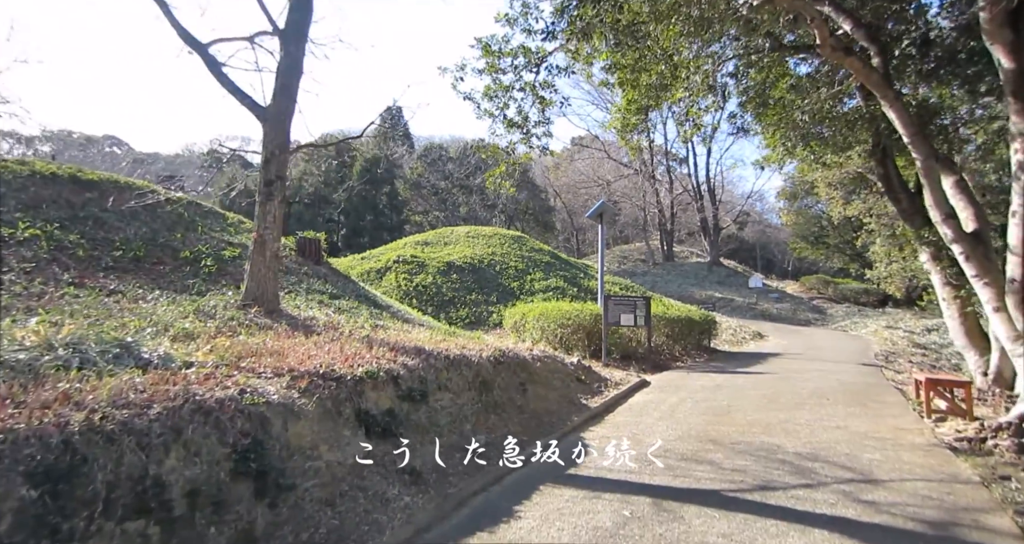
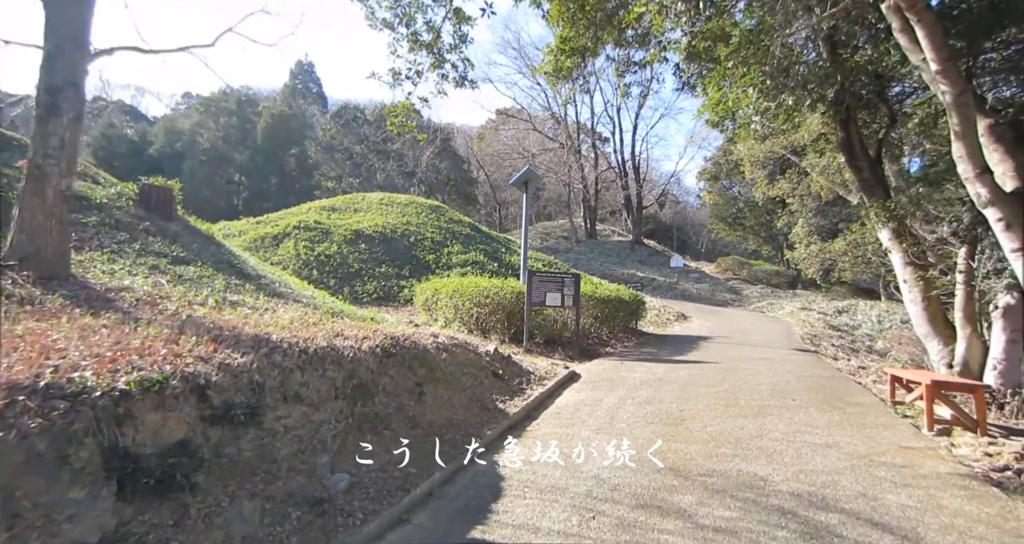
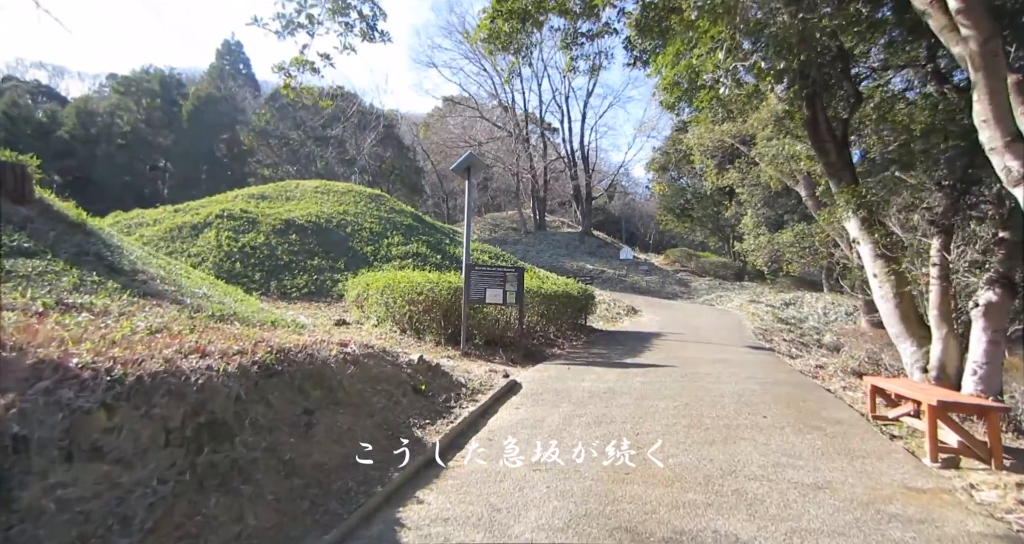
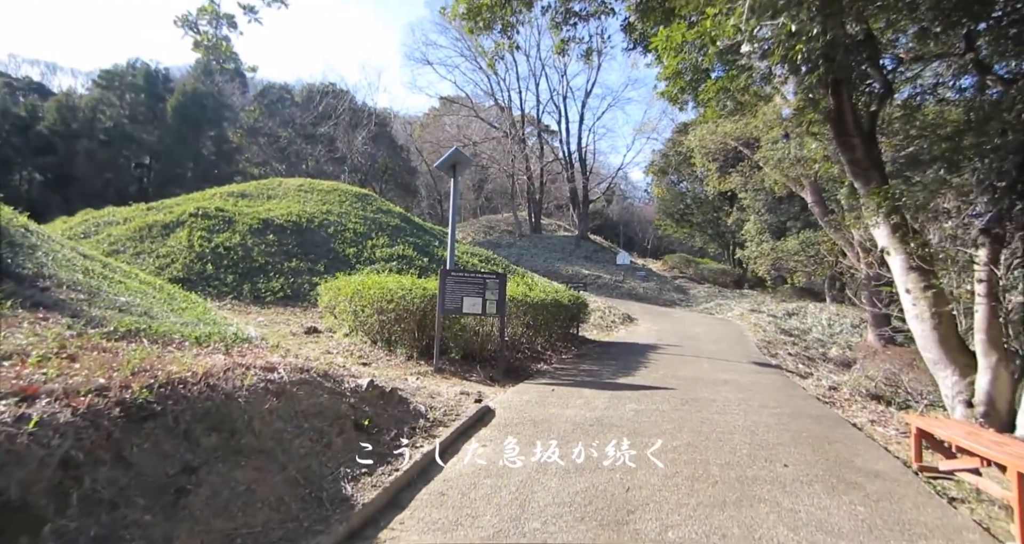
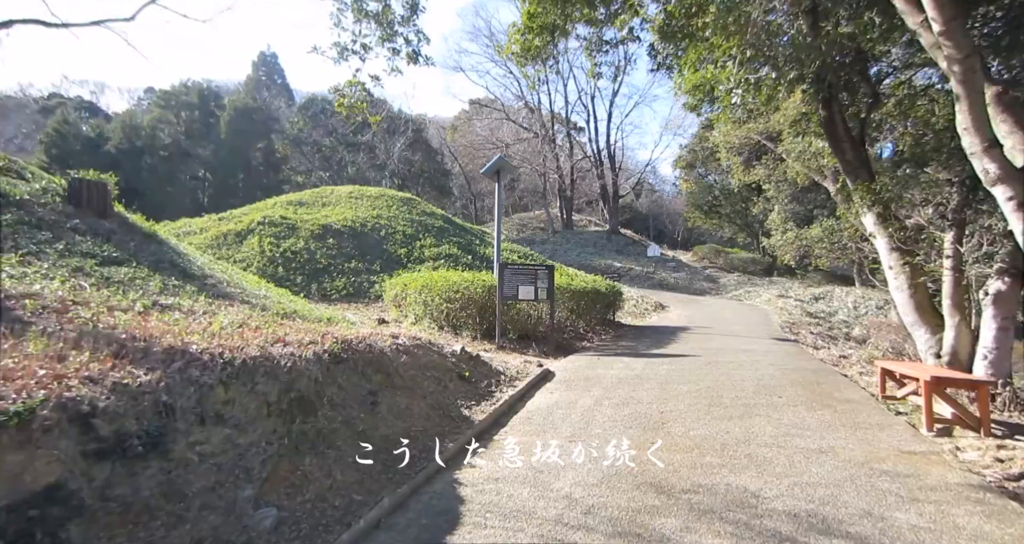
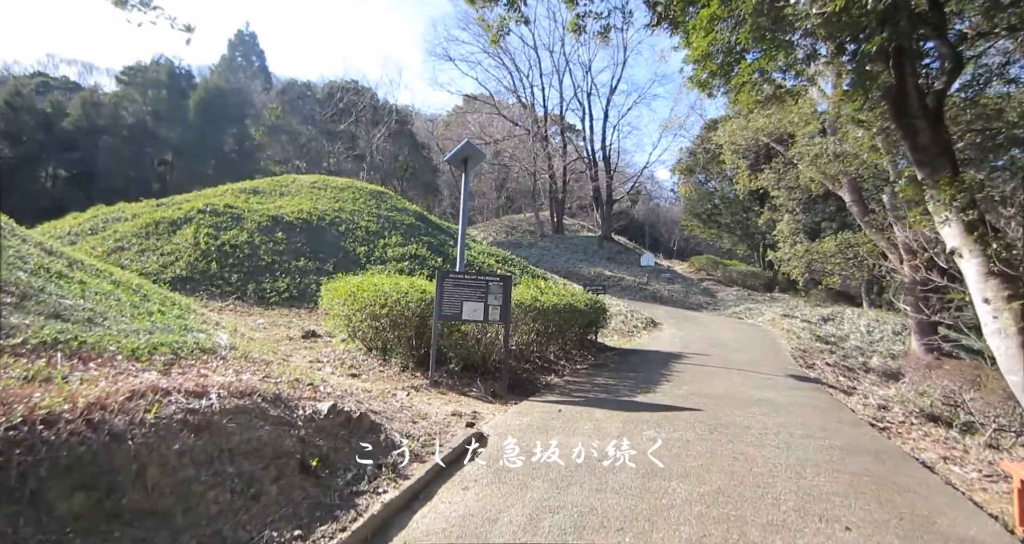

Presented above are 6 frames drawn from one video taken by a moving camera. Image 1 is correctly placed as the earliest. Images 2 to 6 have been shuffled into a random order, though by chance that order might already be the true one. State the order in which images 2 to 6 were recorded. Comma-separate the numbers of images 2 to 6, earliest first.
2, 5, 3, 4, 6
